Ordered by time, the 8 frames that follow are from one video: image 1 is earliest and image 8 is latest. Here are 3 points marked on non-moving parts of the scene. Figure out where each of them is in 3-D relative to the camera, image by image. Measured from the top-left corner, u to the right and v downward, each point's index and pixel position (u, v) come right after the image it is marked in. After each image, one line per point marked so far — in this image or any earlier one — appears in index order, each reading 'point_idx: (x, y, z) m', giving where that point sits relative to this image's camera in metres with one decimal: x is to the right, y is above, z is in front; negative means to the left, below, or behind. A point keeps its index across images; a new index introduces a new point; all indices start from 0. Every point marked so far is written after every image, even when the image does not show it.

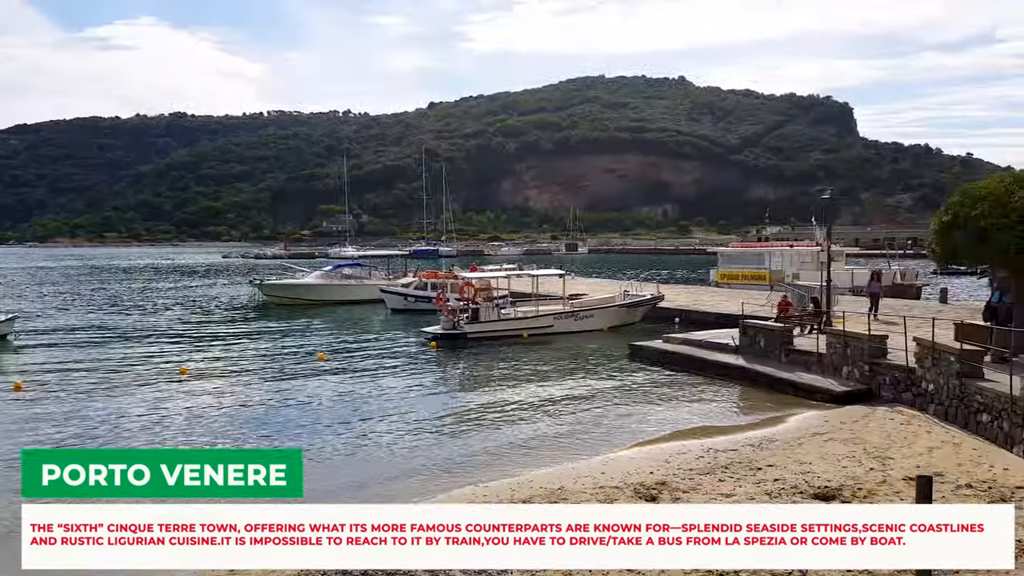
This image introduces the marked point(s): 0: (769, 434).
0: (+4.6, -2.6, +13.6) m
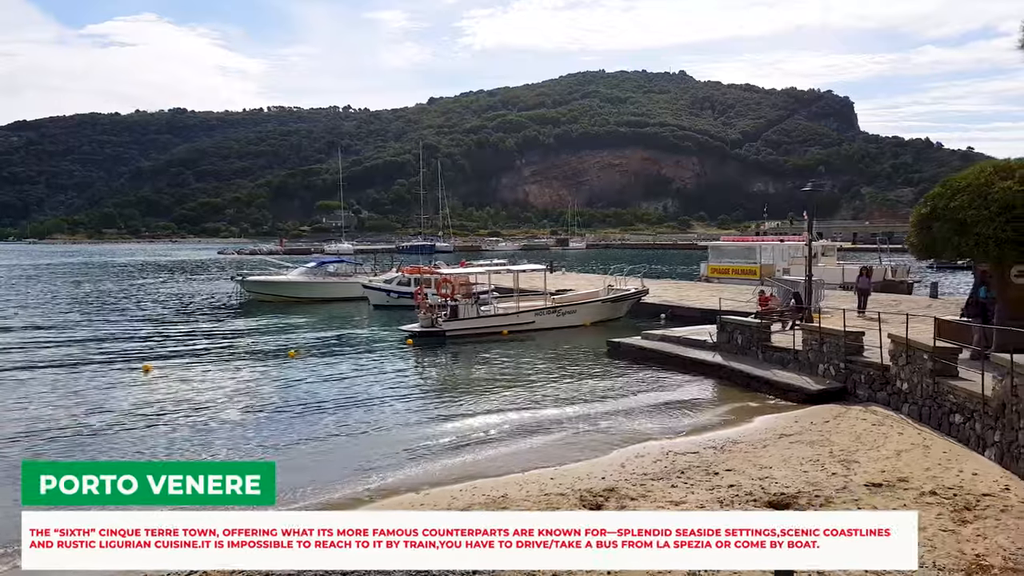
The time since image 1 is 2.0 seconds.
0: (+3.8, -2.5, +13.0) m
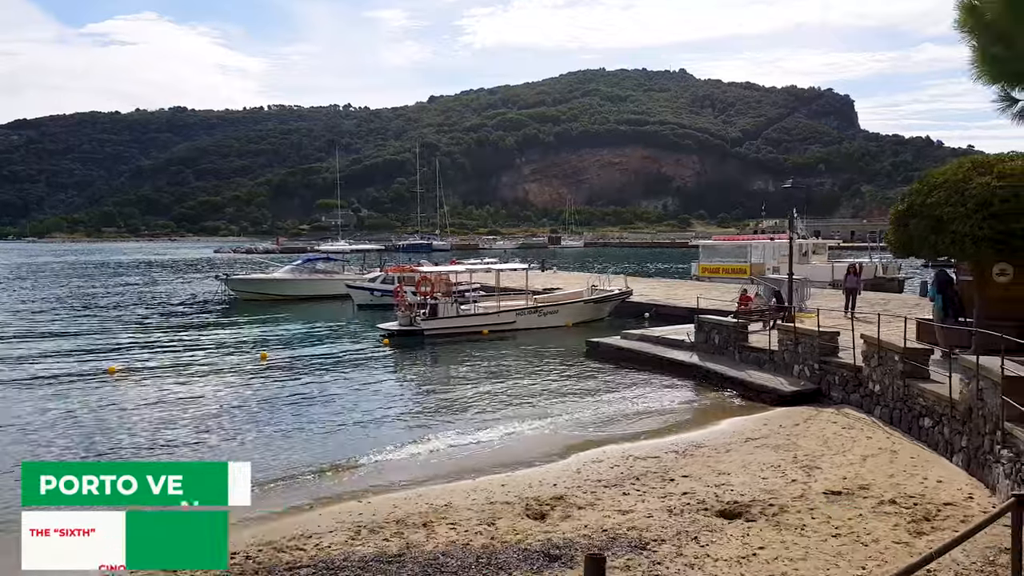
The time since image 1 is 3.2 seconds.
0: (+3.1, -2.5, +12.6) m
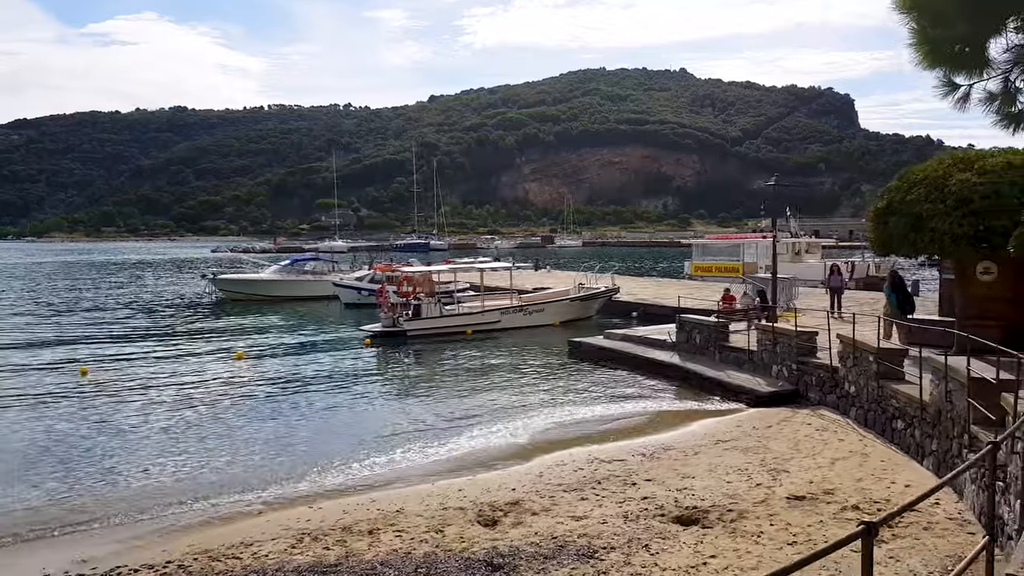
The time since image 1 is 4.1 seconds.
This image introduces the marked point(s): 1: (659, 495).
0: (+2.5, -2.5, +12.3) m
1: (+1.8, -2.6, +9.5) m
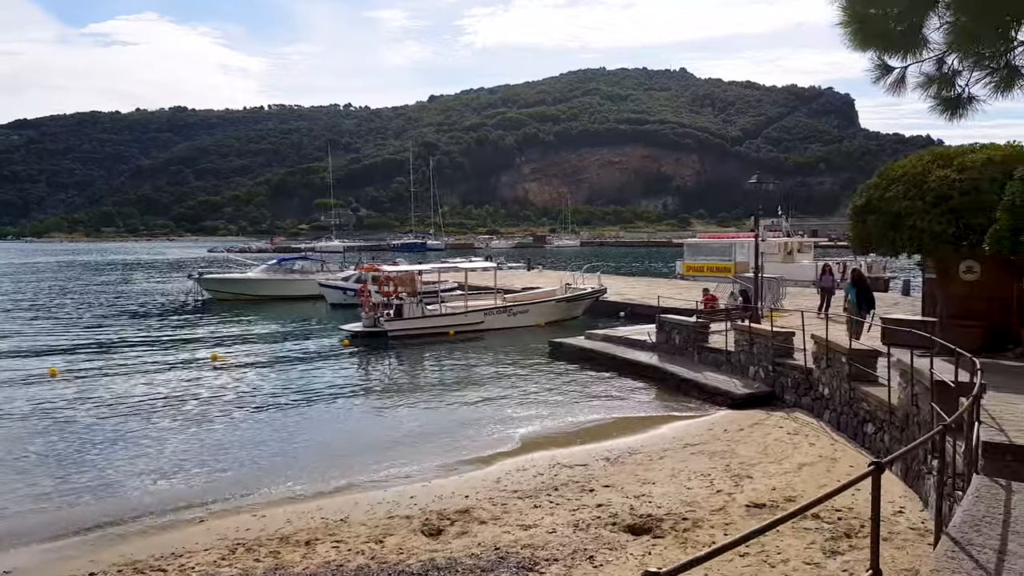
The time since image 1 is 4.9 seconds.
0: (+1.9, -2.5, +12.0) m
1: (+1.2, -2.6, +9.1) m
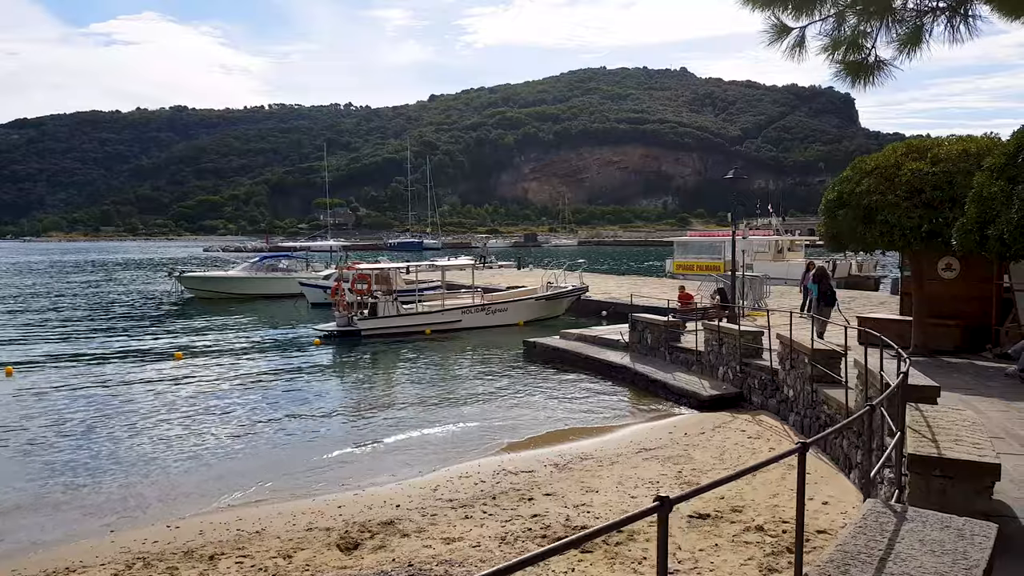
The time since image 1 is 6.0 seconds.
0: (+1.1, -2.4, +11.4) m
1: (+0.4, -2.5, +8.6) m
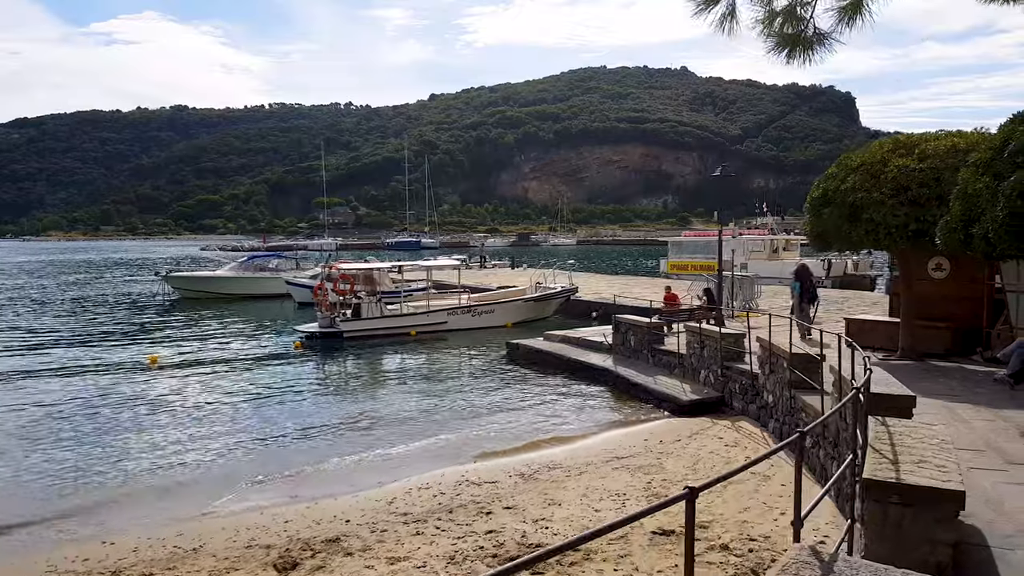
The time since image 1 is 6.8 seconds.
0: (+0.6, -2.5, +10.9) m
1: (0.0, -2.6, +8.1) m
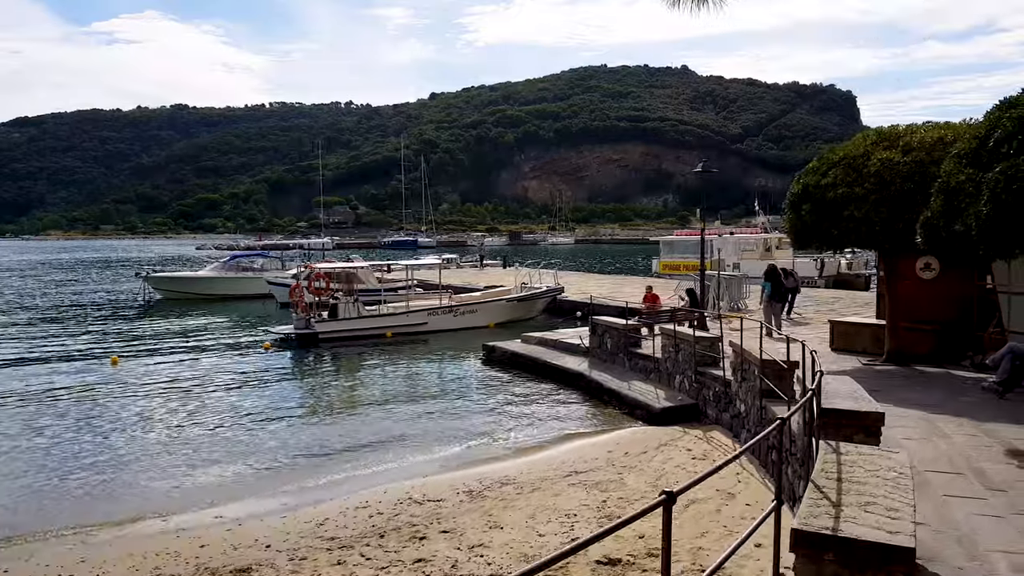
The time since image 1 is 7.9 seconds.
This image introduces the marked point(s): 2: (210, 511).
0: (0.0, -2.5, +10.2) m
1: (-0.7, -2.6, +7.3) m
2: (-3.6, -2.7, +9.2) m
